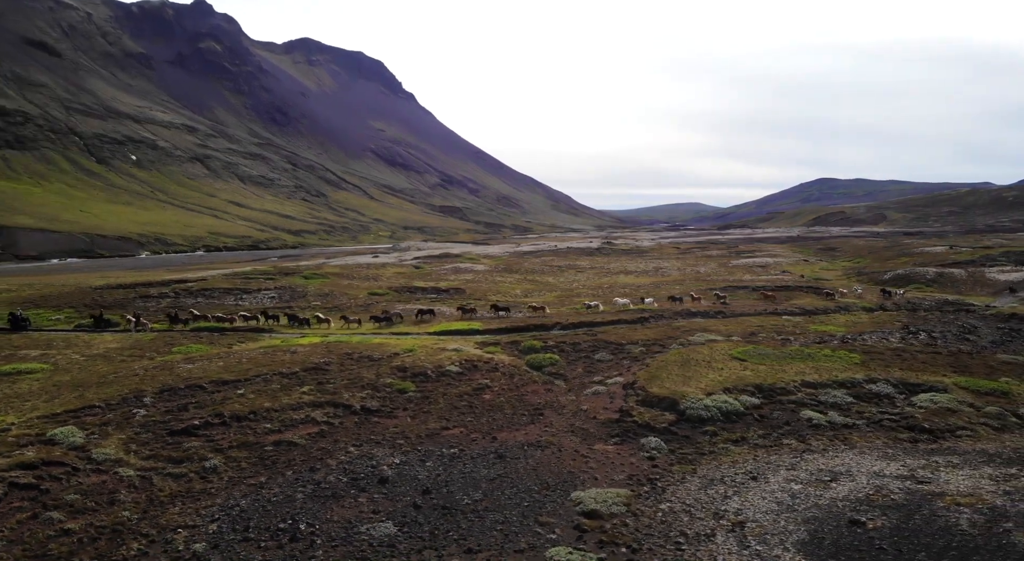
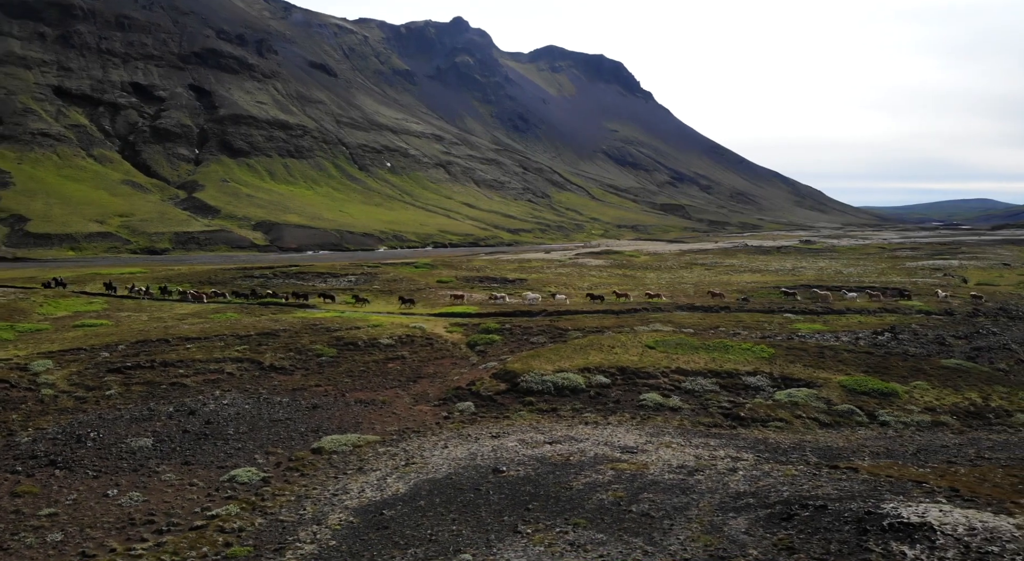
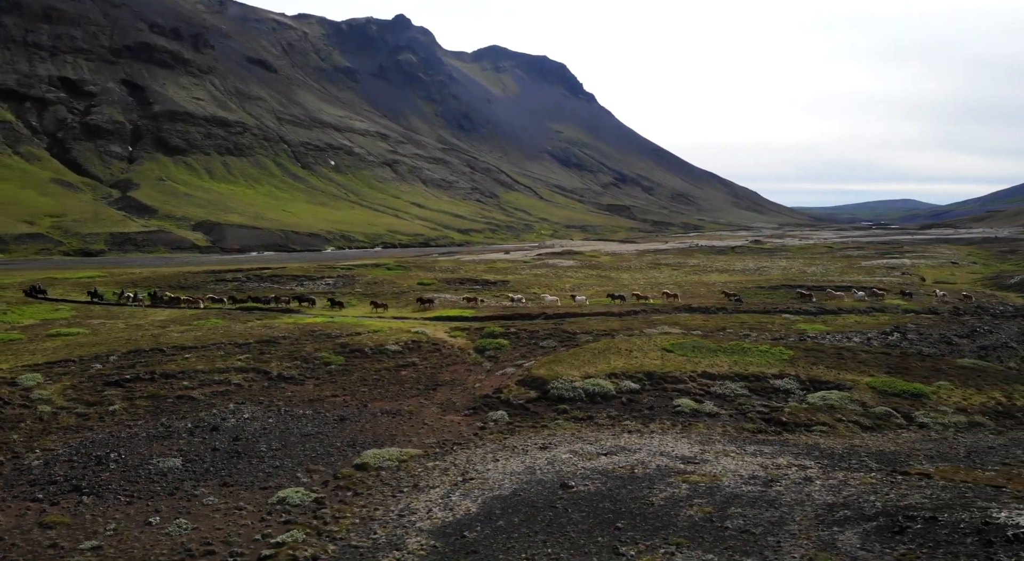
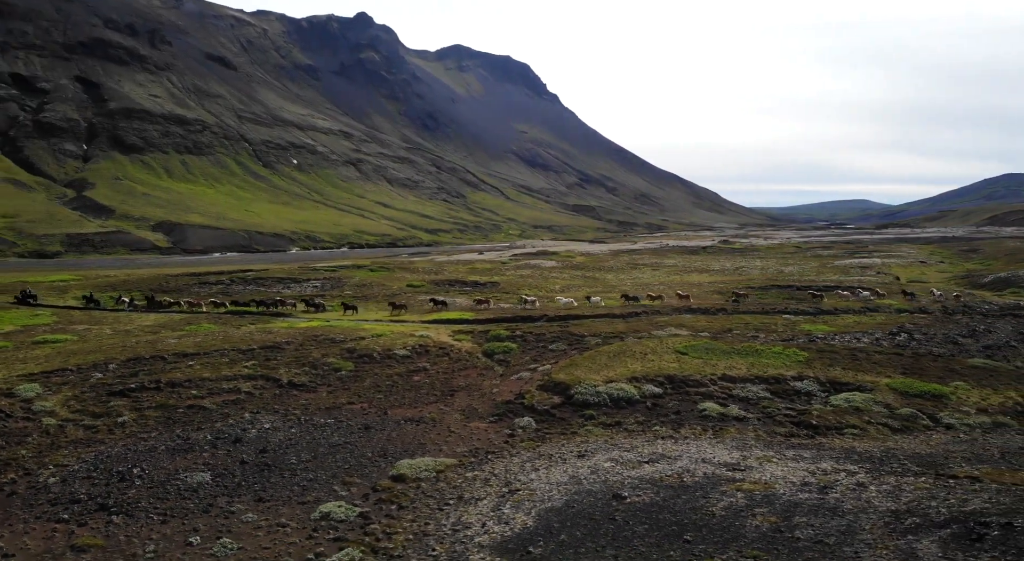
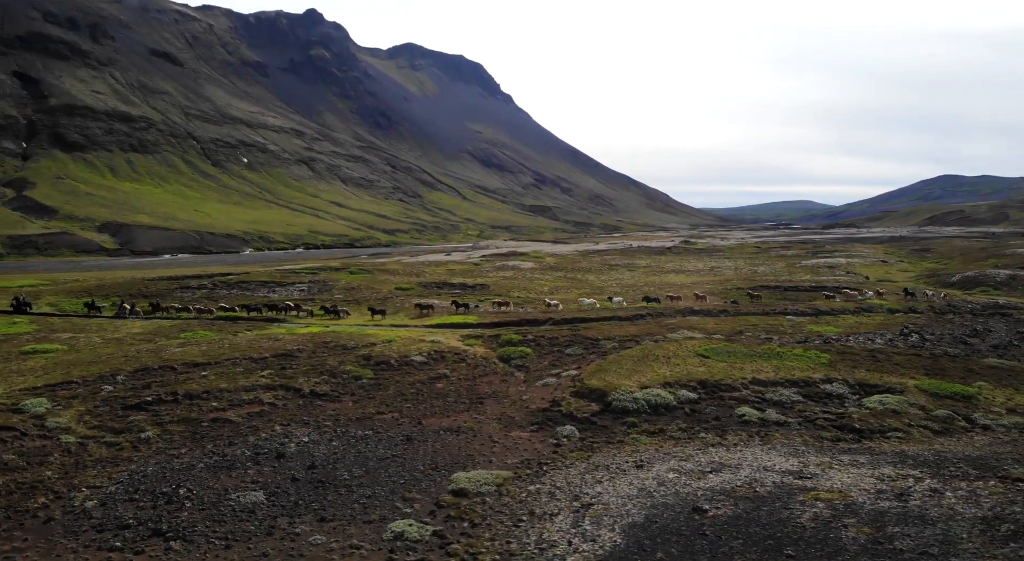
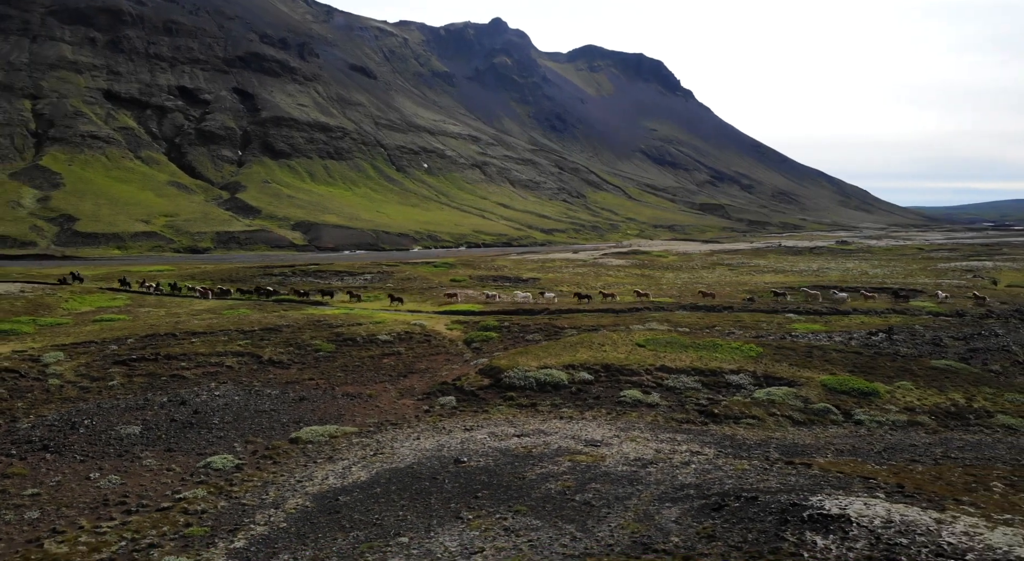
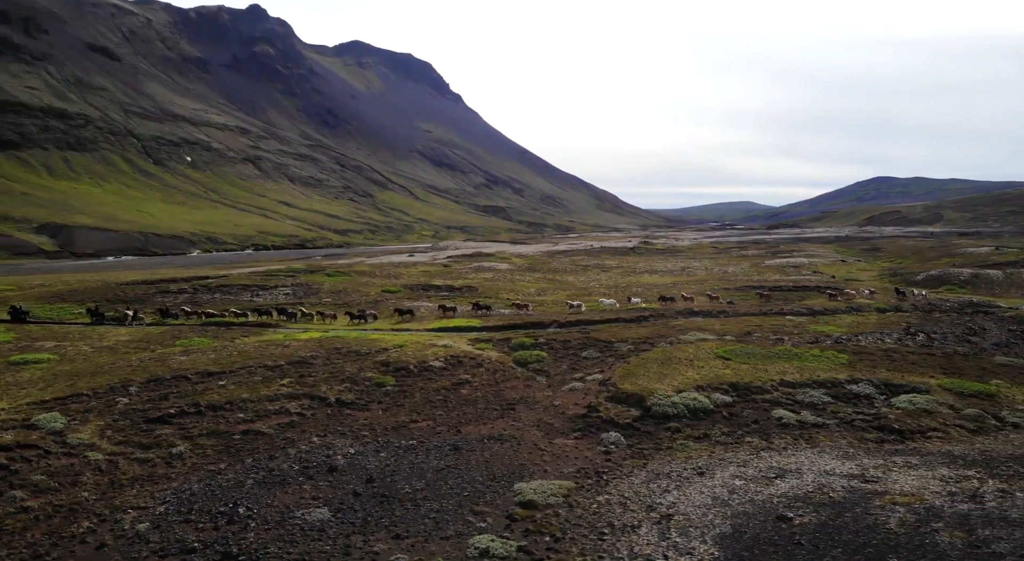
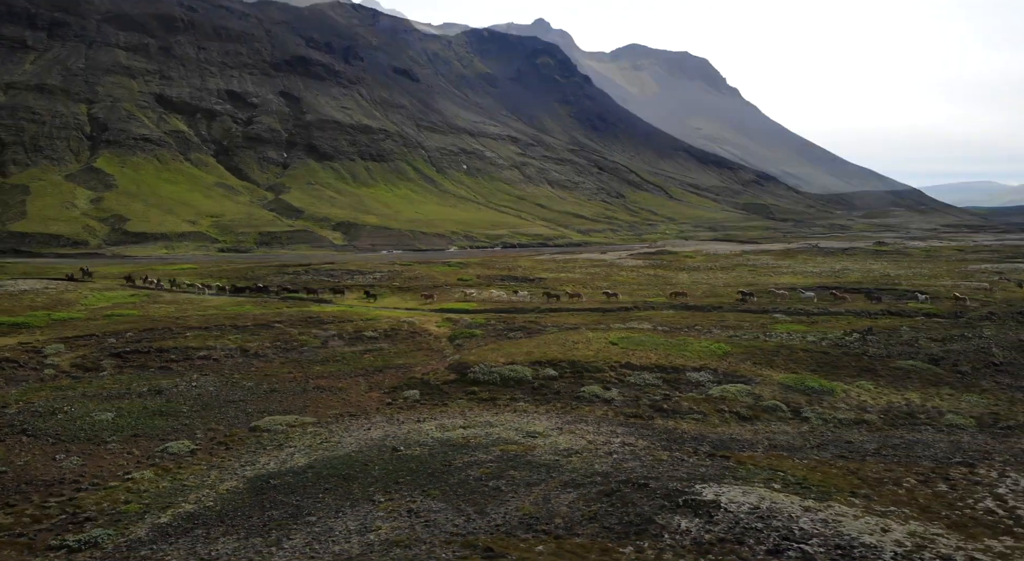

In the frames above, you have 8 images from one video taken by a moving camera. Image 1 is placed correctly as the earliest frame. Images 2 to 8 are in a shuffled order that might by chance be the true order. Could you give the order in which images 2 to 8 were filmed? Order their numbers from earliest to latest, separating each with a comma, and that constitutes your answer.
7, 5, 4, 3, 2, 6, 8
